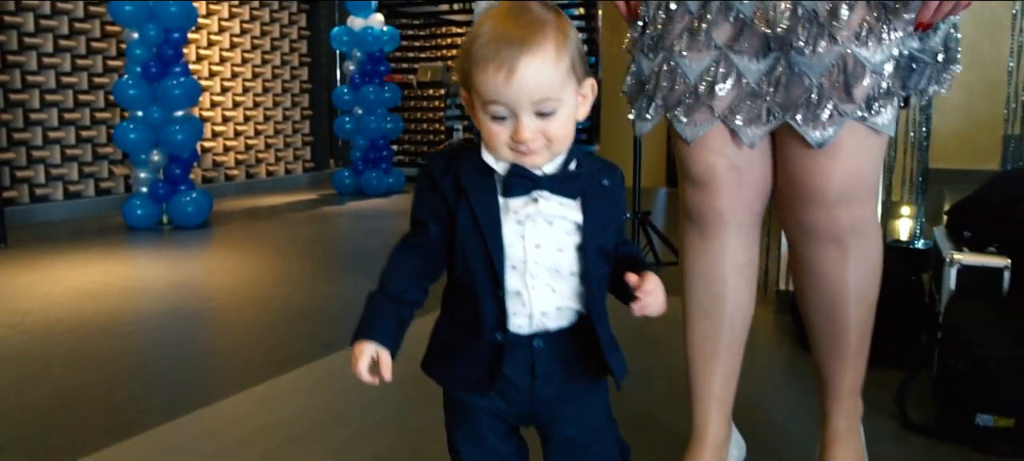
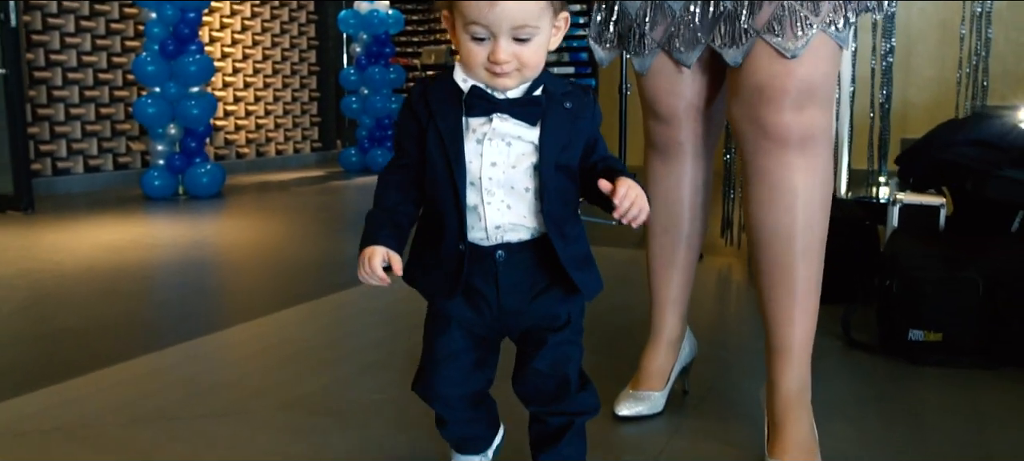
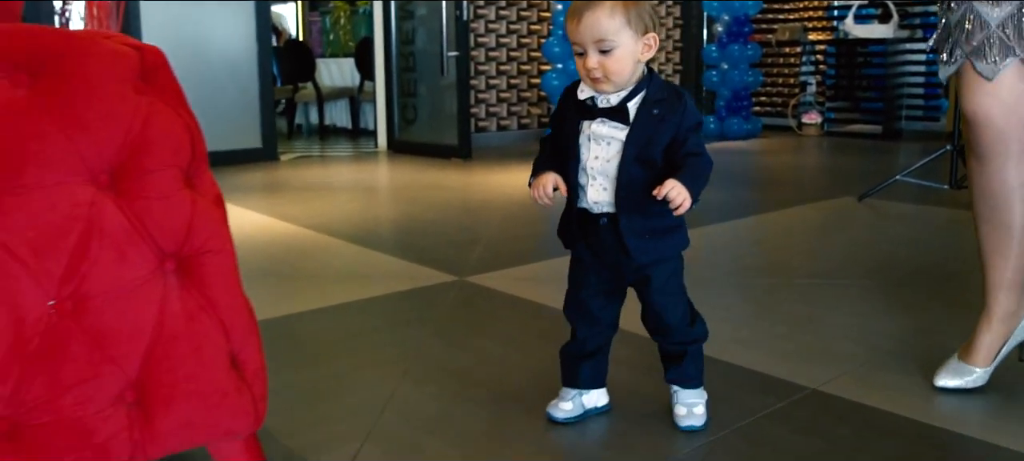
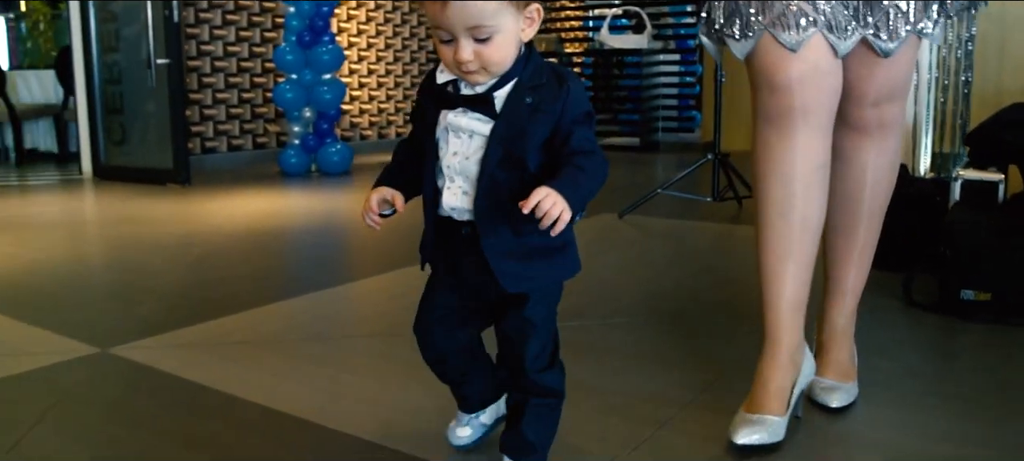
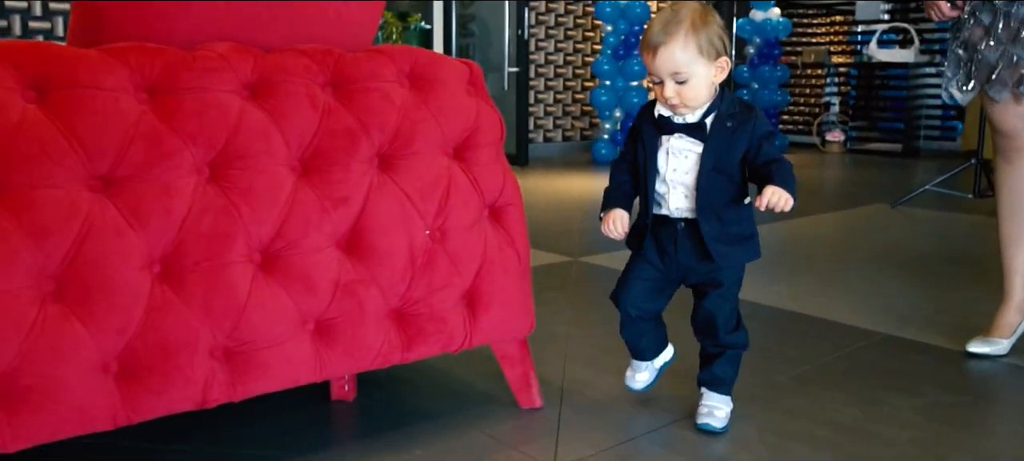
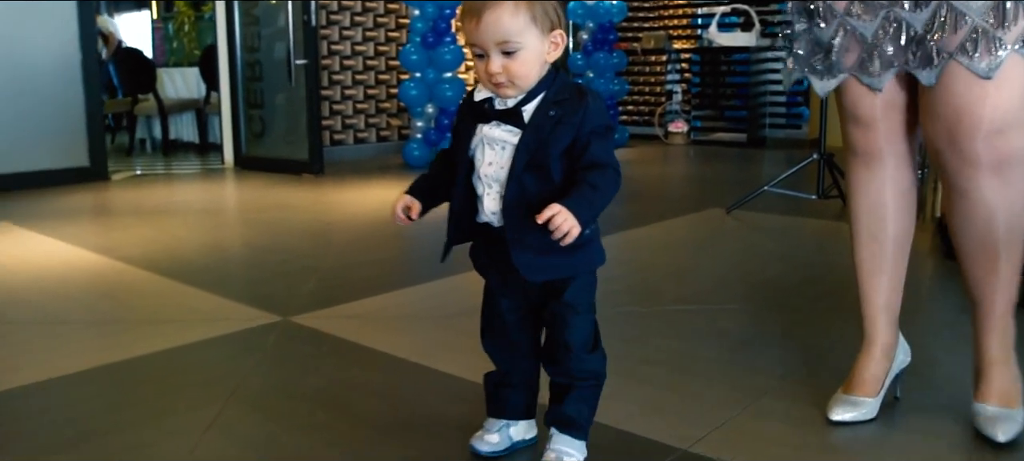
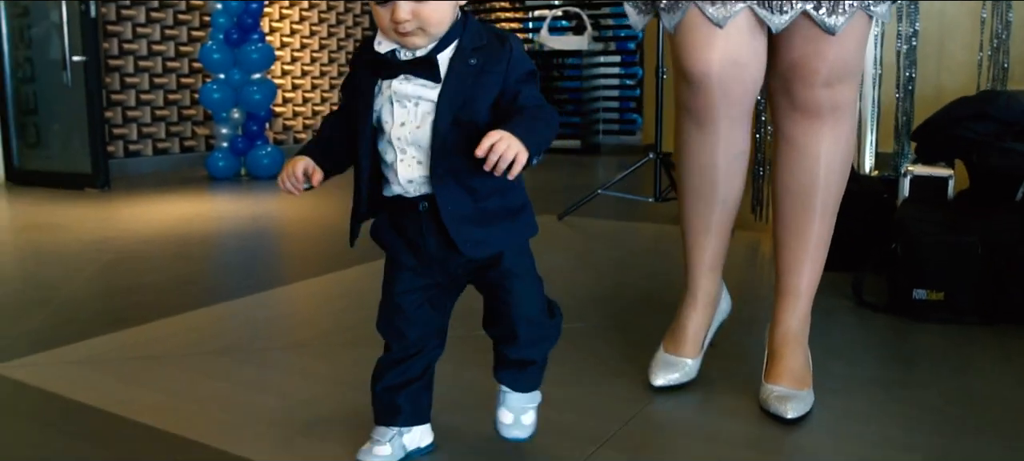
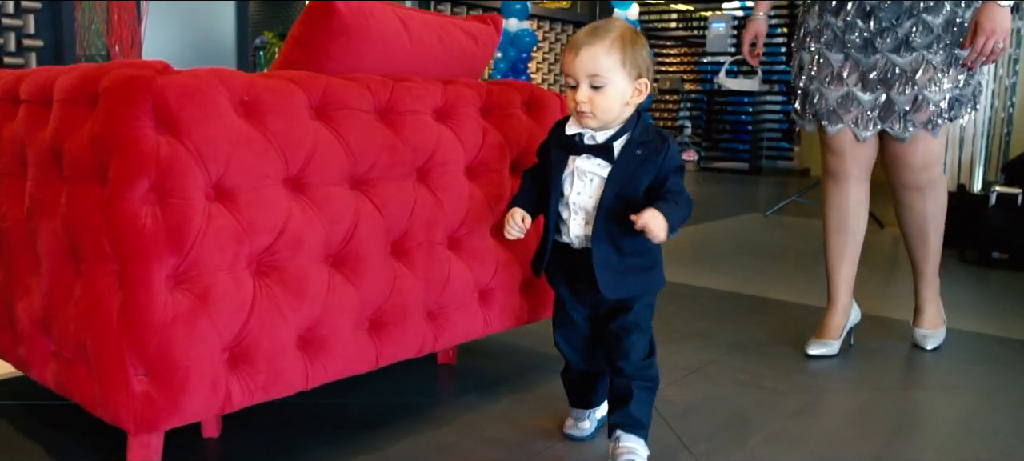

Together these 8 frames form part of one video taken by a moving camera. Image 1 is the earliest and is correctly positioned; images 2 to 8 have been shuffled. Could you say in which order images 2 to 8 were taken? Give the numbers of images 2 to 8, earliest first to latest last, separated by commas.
2, 7, 4, 6, 3, 5, 8
